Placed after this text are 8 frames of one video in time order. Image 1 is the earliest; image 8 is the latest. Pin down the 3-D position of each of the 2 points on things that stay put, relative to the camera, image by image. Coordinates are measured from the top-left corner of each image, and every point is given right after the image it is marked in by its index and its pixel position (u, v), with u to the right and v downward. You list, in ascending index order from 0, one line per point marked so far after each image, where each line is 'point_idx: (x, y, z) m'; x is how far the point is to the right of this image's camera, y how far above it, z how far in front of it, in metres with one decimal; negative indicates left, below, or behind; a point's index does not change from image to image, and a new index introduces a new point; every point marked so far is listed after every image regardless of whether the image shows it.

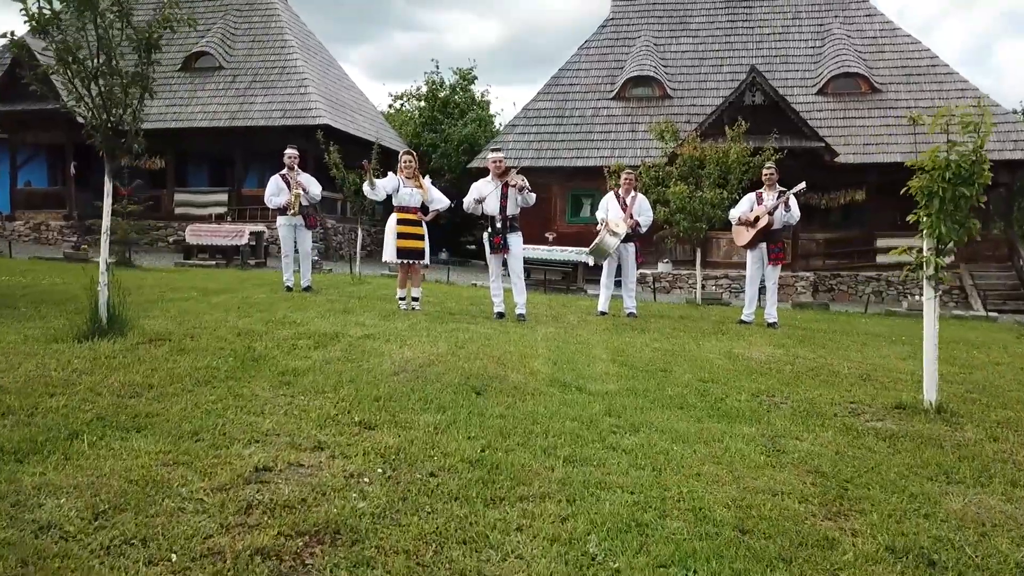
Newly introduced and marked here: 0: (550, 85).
0: (+0.9, +4.6, +16.8) m
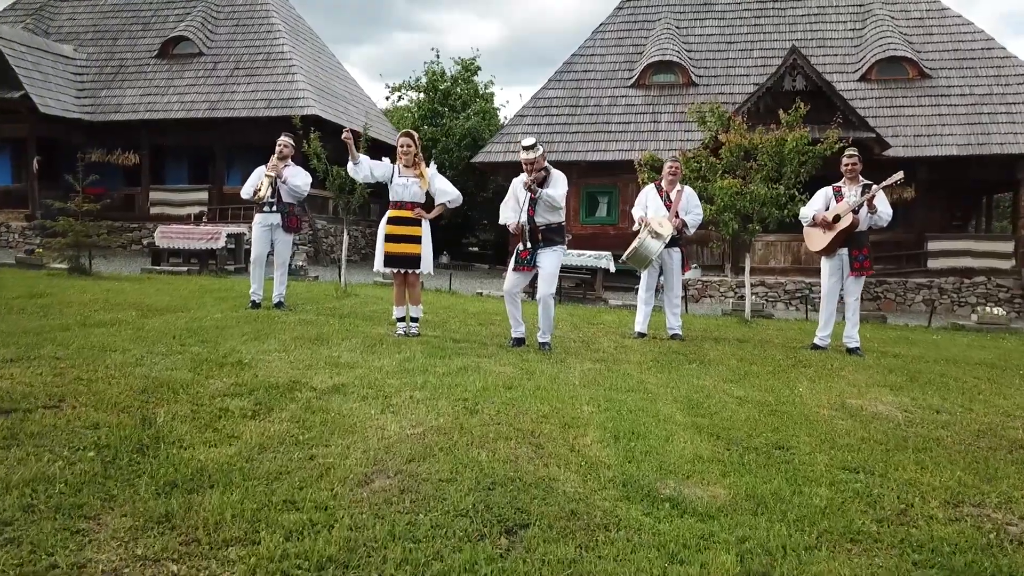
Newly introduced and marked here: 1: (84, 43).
0: (+1.0, +4.4, +15.3) m
1: (-9.8, +5.6, +17.1) m
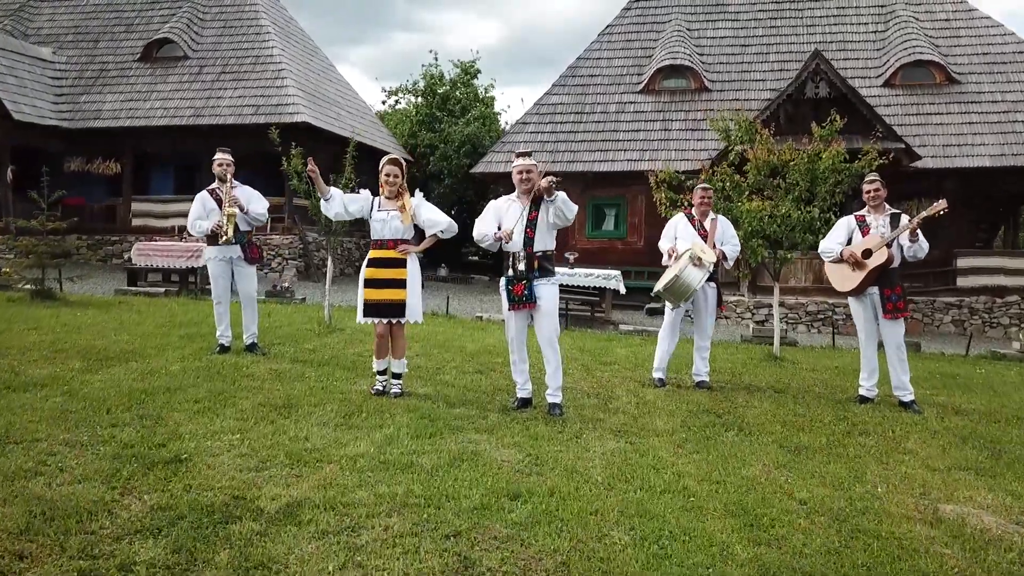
0: (+1.1, +4.1, +14.5) m
1: (-9.8, +5.3, +16.3) m
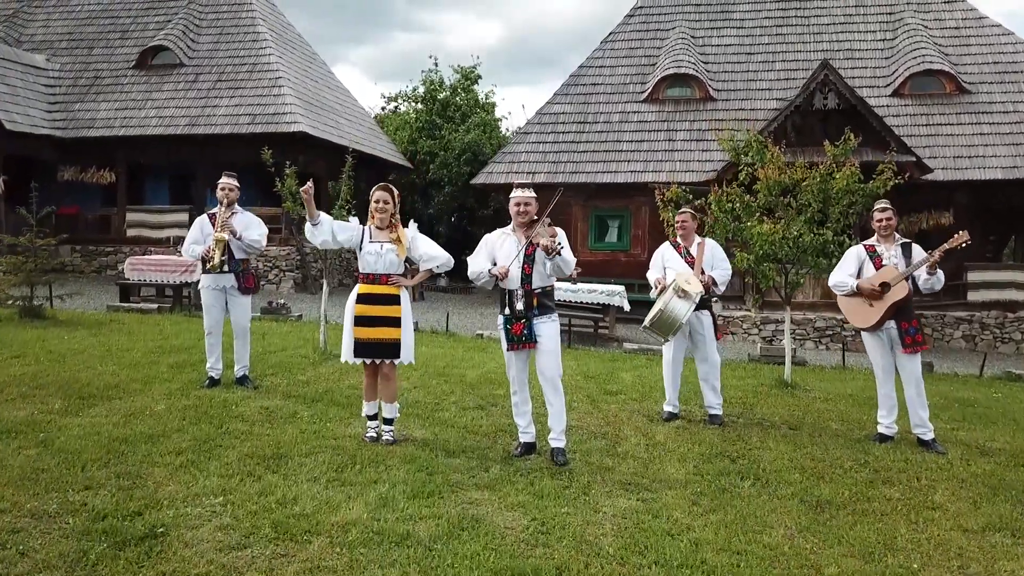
0: (+1.1, +3.9, +14.2) m
1: (-9.7, +5.1, +16.0) m
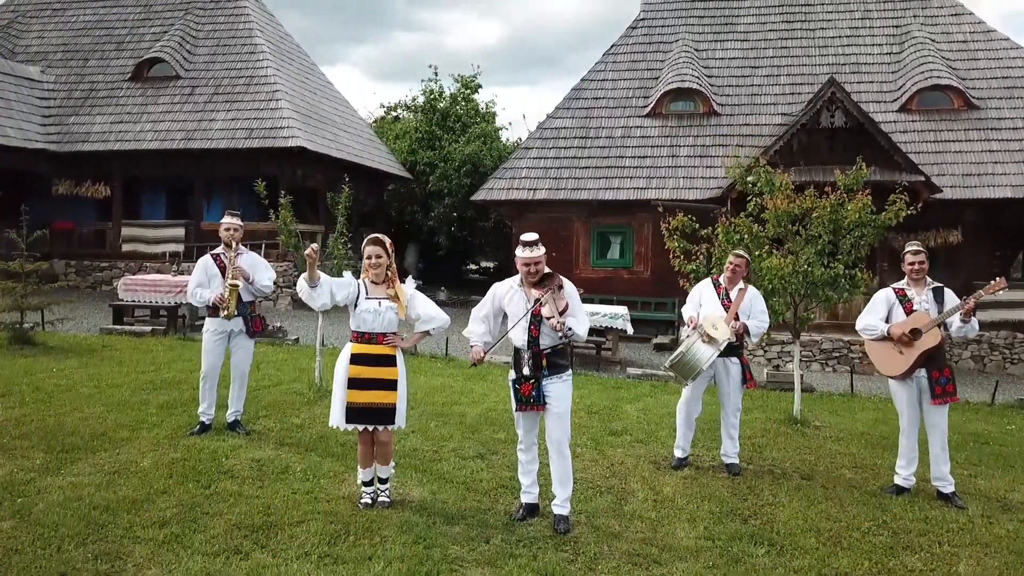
0: (+1.1, +3.6, +14.0) m
1: (-9.7, +4.7, +15.8) m
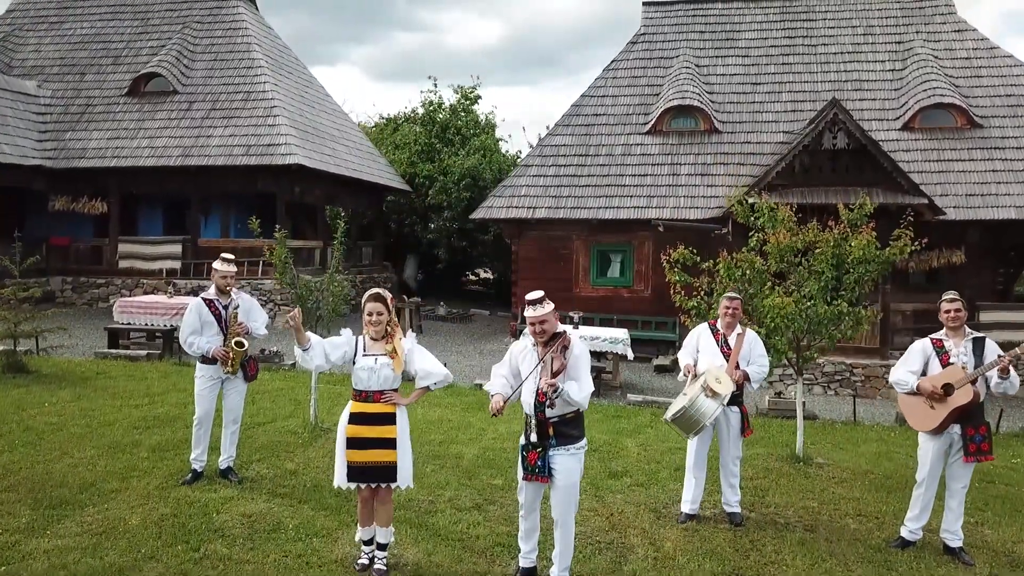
0: (+1.1, +3.2, +13.9) m
1: (-9.7, +4.4, +15.7) m
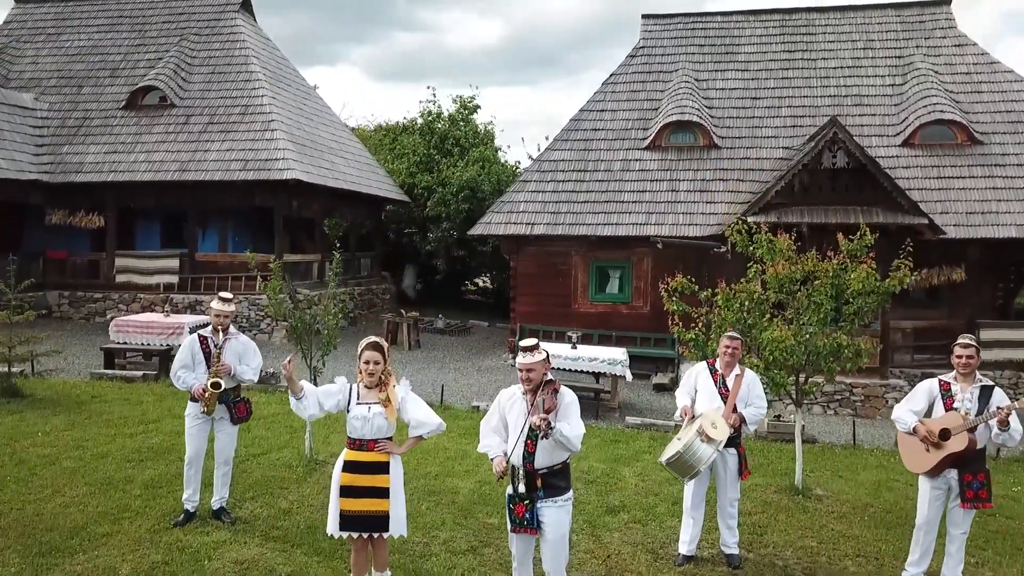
0: (+1.1, +2.9, +13.8) m
1: (-9.8, +4.1, +15.7) m
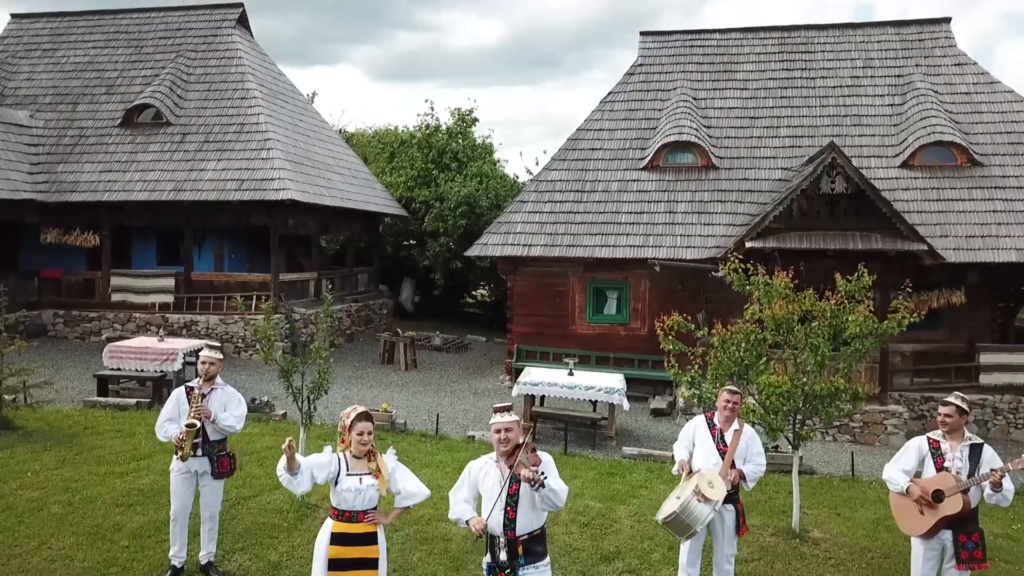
0: (+1.0, +2.6, +13.8) m
1: (-9.8, +3.8, +15.6) m
